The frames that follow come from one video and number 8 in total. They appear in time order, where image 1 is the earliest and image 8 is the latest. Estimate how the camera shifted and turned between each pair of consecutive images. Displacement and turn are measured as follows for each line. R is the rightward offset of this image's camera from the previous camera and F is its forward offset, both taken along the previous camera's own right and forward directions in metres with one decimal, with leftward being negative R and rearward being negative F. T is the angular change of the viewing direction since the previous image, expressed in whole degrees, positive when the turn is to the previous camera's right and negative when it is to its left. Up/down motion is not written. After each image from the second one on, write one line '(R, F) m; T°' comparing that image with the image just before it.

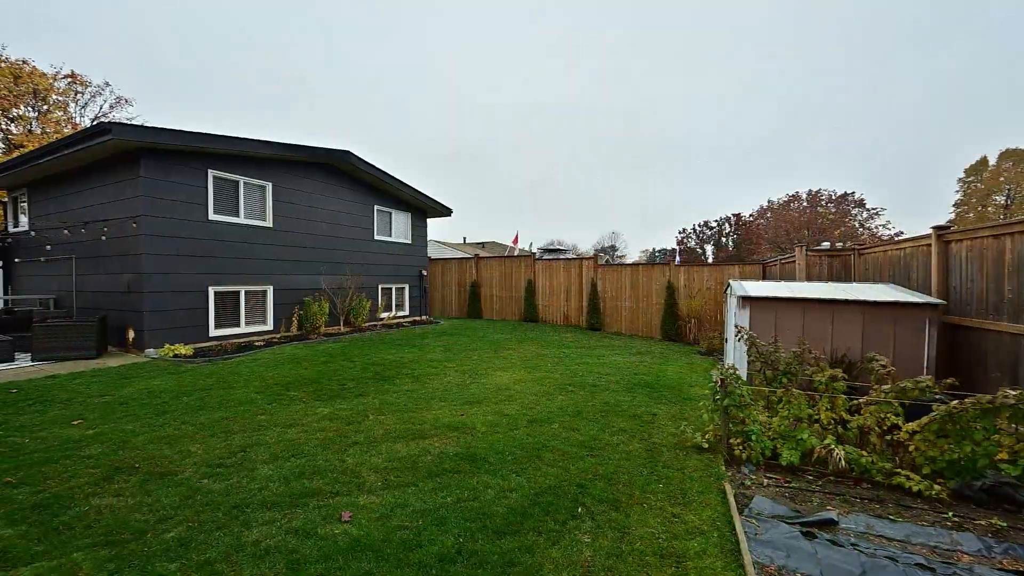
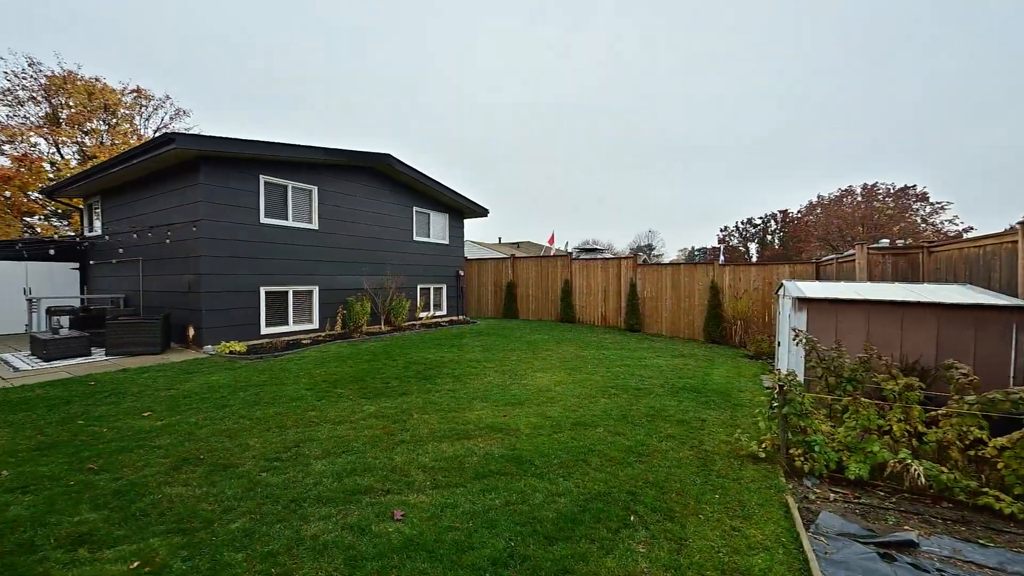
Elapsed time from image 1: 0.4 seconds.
(-0.1, 0.0) m; -4°
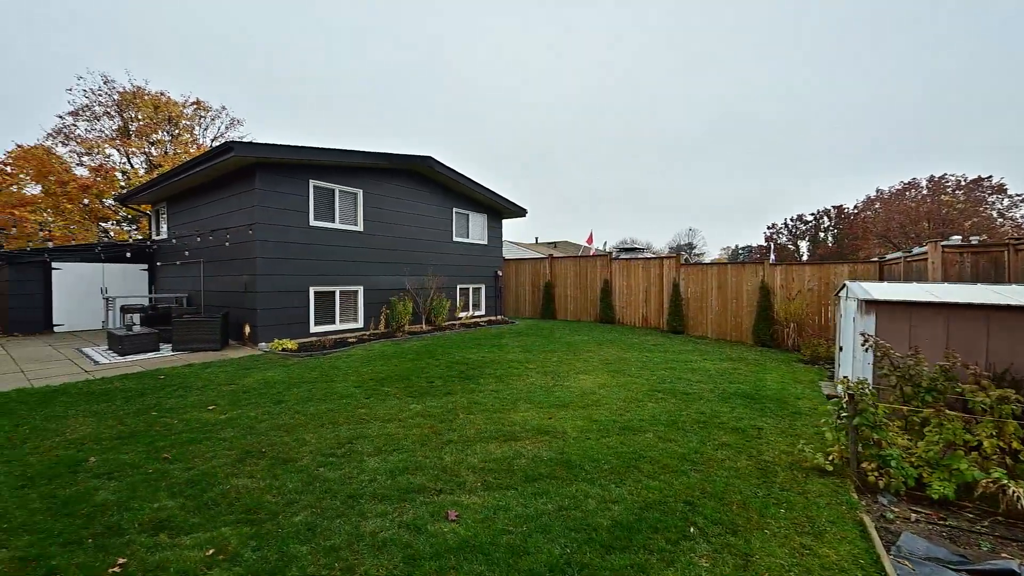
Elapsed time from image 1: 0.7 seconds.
(-0.1, 0.0) m; -5°
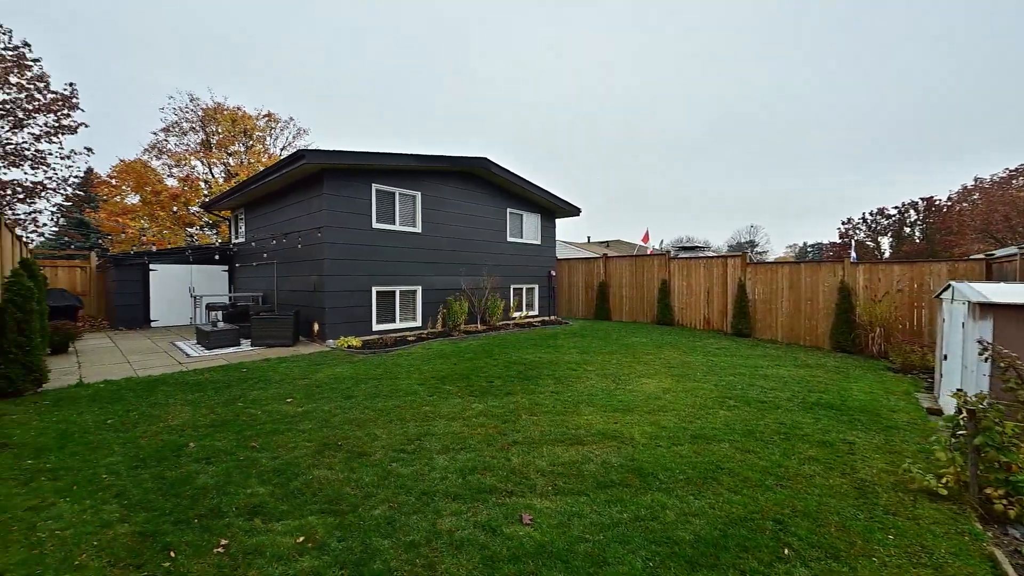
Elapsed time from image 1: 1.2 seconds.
(-0.2, 0.0) m; -6°
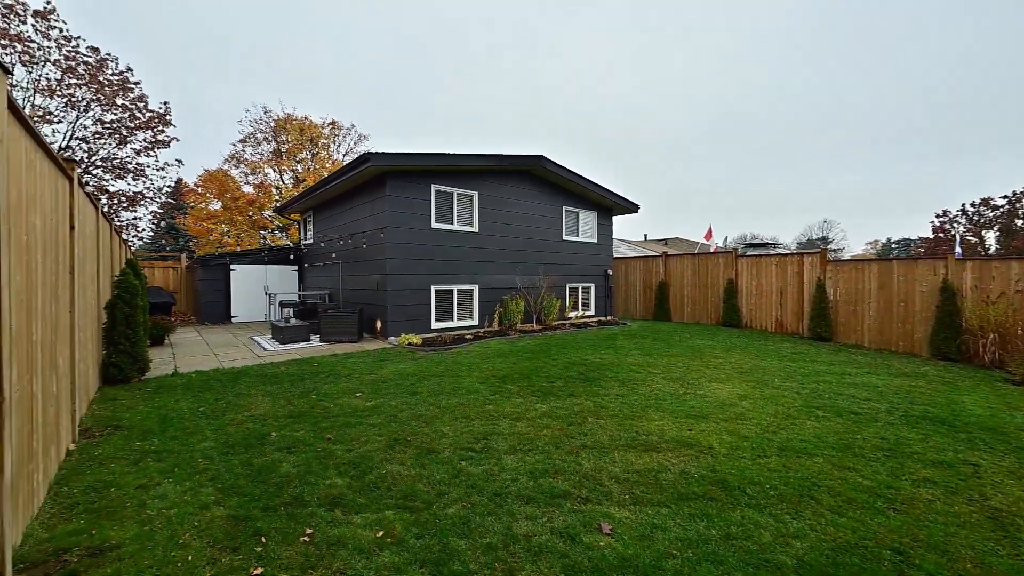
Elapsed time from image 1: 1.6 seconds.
(-0.2, +0.1) m; -7°
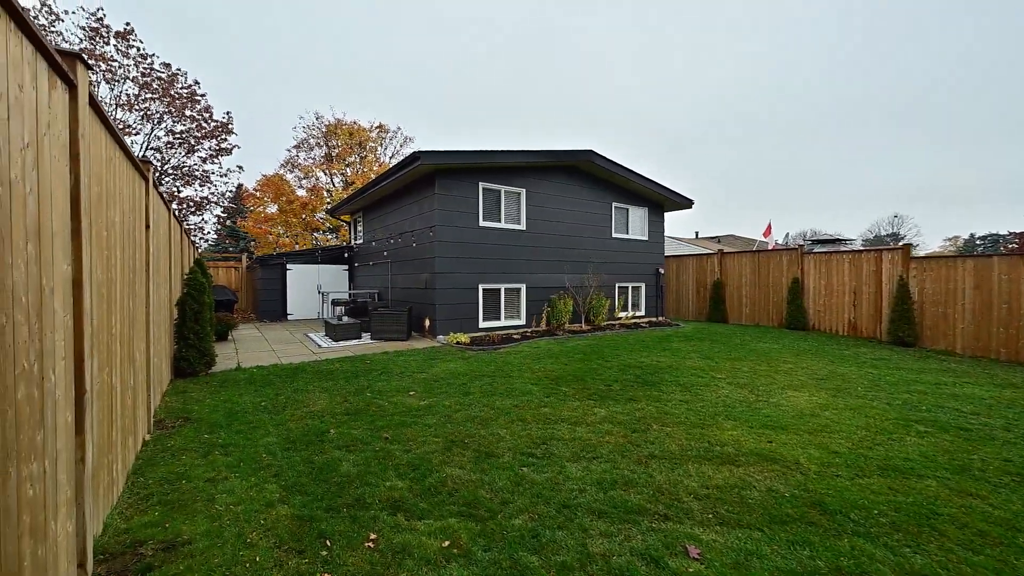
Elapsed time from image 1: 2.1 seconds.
(-0.2, +0.2) m; -5°
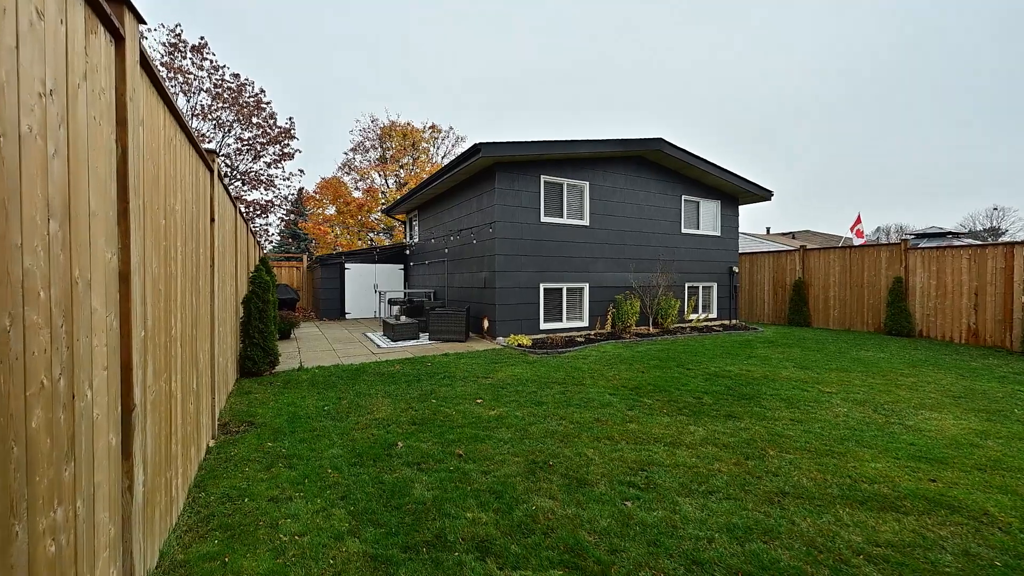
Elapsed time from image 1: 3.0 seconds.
(-0.3, +0.5) m; -6°
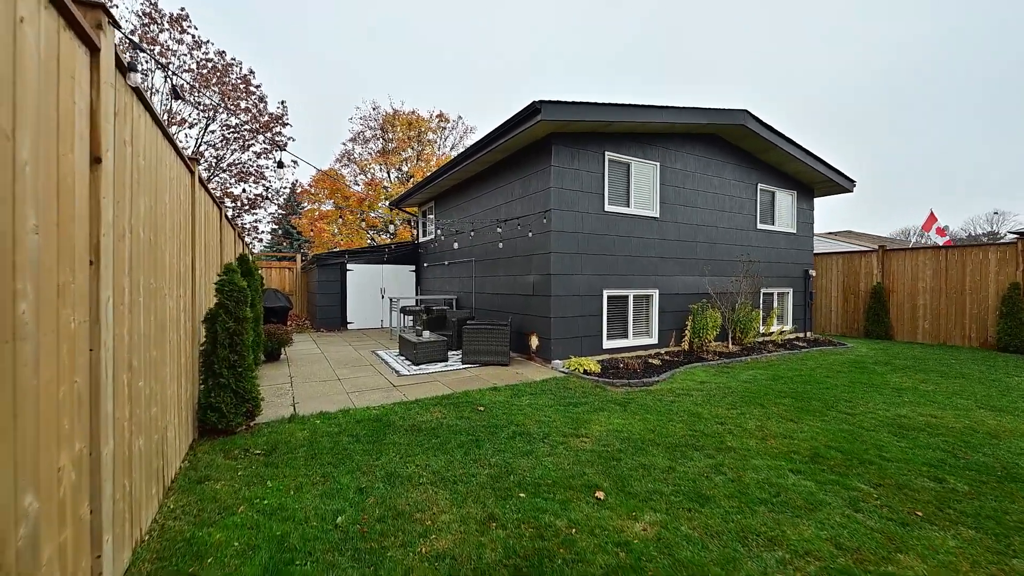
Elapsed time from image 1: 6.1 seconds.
(-0.9, +1.8) m; +1°
